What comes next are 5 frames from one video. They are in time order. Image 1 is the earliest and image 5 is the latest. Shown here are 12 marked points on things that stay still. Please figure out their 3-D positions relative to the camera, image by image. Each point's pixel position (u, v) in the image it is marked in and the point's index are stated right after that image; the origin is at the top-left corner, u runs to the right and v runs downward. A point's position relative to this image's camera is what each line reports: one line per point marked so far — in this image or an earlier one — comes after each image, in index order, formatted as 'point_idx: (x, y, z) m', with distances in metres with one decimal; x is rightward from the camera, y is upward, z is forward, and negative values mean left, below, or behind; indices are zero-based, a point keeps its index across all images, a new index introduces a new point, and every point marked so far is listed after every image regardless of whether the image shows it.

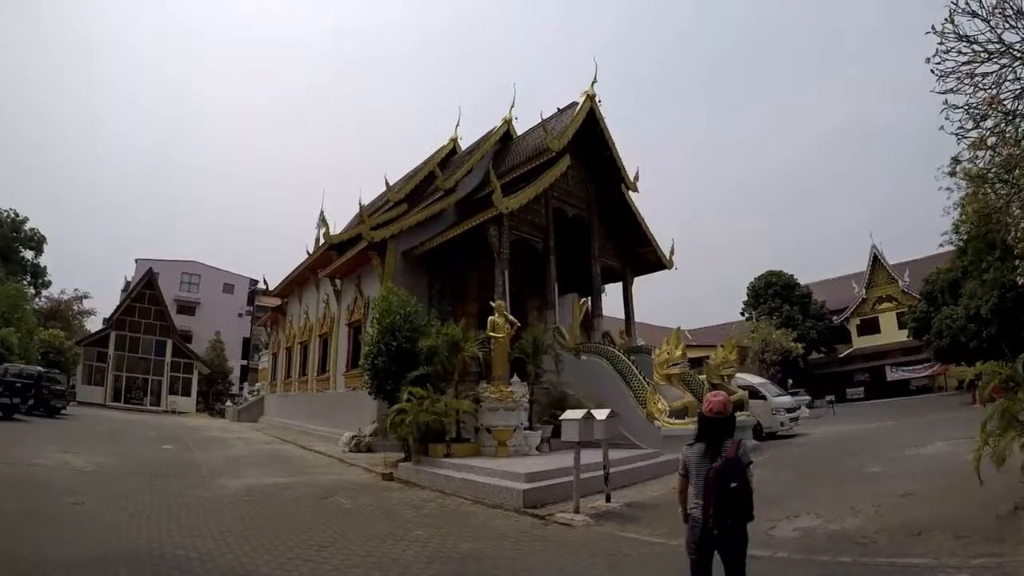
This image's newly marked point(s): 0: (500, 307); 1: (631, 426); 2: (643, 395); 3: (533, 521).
0: (-0.2, -0.2, +10.5) m
1: (+1.9, -2.1, +10.0) m
2: (+2.1, -1.7, +10.0) m
3: (+0.1, -2.0, +5.5) m
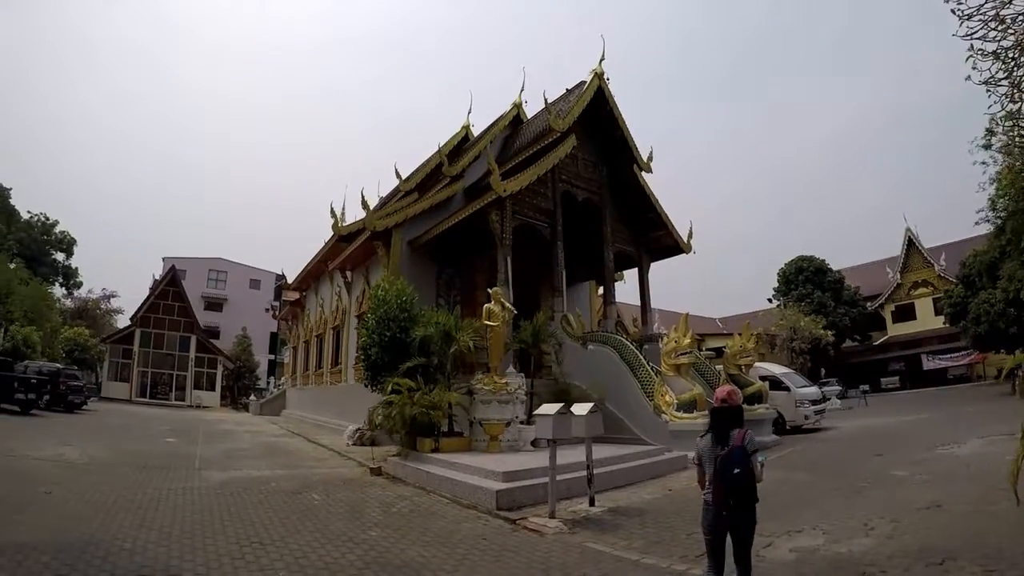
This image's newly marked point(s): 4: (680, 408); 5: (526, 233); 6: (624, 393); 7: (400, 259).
0: (-0.3, -0.1, +9.9) m
1: (+1.8, -1.9, +9.4) m
2: (+2.1, -1.5, +9.3) m
3: (-0.1, -1.9, +5.0) m
4: (+2.3, -1.6, +8.8) m
5: (+0.3, +1.3, +13.8) m
6: (+1.7, -1.6, +9.7) m
7: (-2.8, +0.7, +15.7) m
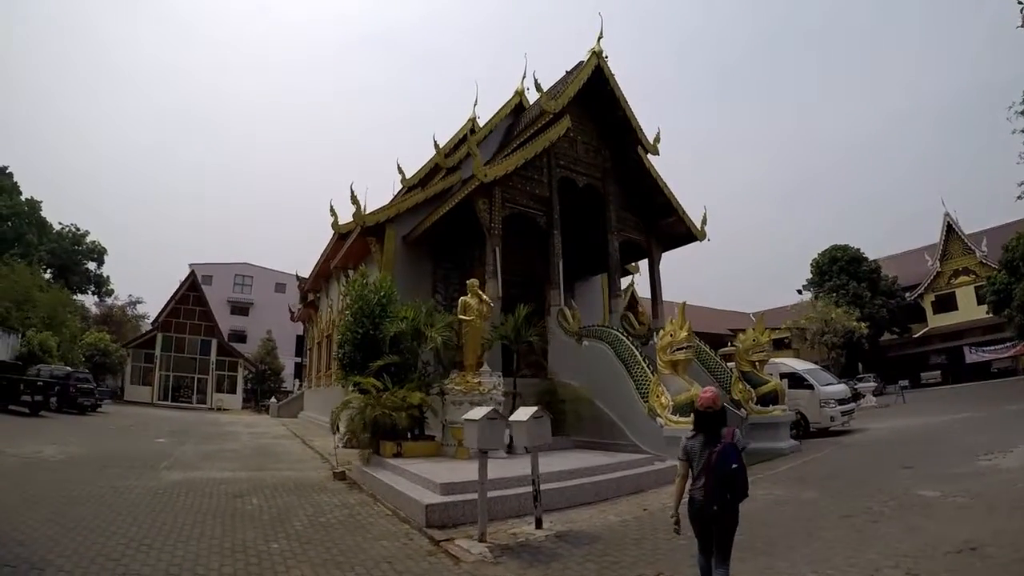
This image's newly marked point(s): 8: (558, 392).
0: (-0.6, 0.0, +9.0) m
1: (+1.6, -1.8, +8.4) m
2: (+1.8, -1.3, +8.3) m
3: (-0.6, -1.8, +4.0) m
4: (+1.9, -1.5, +7.7) m
5: (+0.2, +1.4, +12.9) m
6: (+1.5, -1.4, +8.6) m
7: (-2.8, +0.8, +14.9) m
8: (+0.7, -1.5, +9.3) m
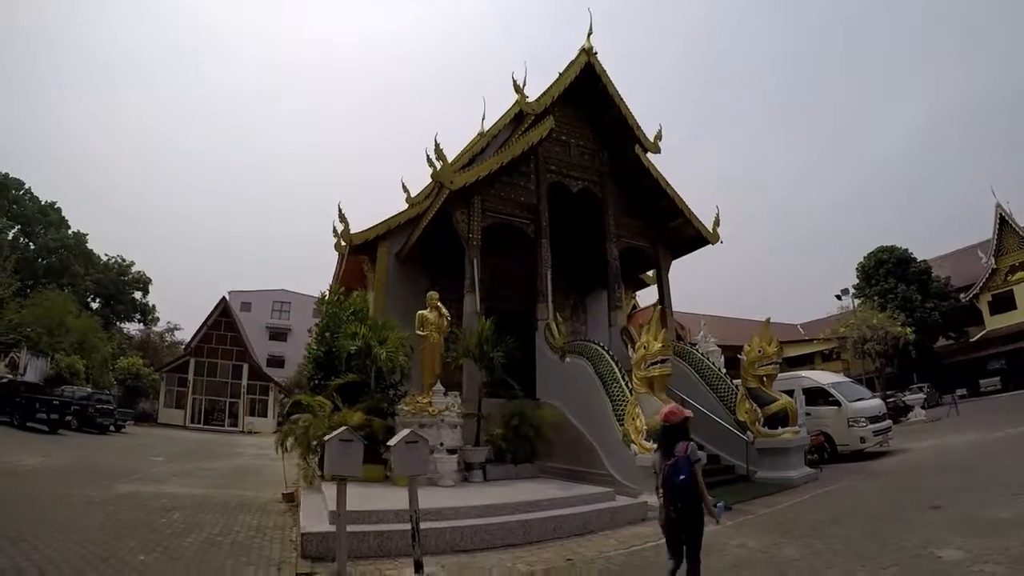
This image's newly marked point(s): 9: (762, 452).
0: (-1.0, -0.2, +8.1) m
1: (+1.1, -1.9, +7.3) m
2: (+1.3, -1.4, +7.2) m
3: (-1.3, -1.9, +3.1) m
4: (+1.4, -1.6, +6.6) m
5: (-0.1, +1.1, +12.0) m
6: (+1.0, -1.6, +7.6) m
7: (-2.9, +0.3, +14.1) m
8: (+0.3, -1.7, +8.3) m
9: (+3.2, -2.1, +8.1) m
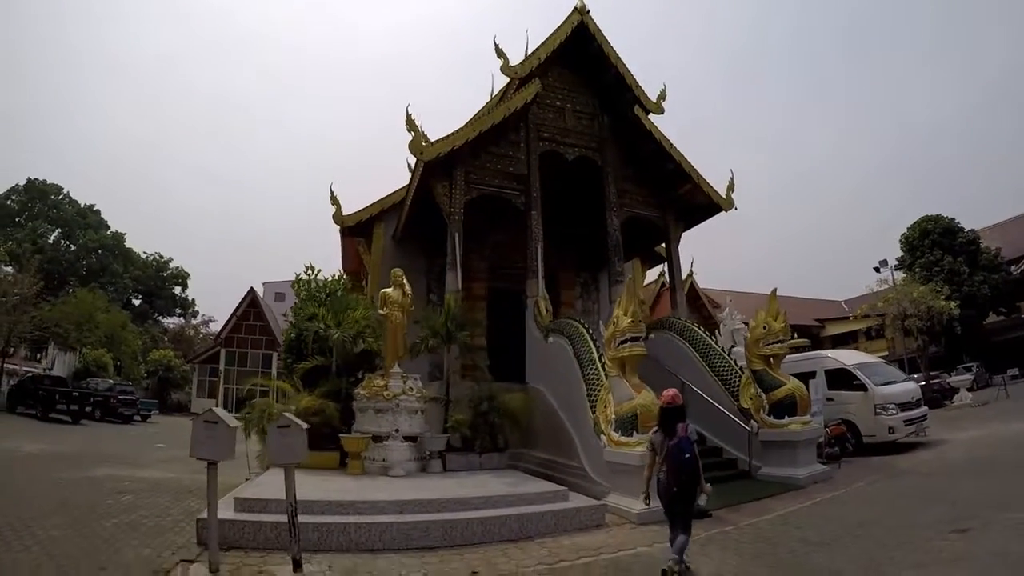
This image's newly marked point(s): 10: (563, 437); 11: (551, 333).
0: (-1.4, +0.1, +7.3) m
1: (+0.7, -1.6, +6.4) m
2: (+0.9, -1.1, +6.3) m
3: (-1.9, -1.7, +2.4) m
4: (+1.0, -1.3, +5.7) m
5: (-0.3, +1.5, +11.1) m
6: (+0.6, -1.3, +6.7) m
7: (-2.9, +0.7, +13.4) m
8: (-0.1, -1.4, +7.4) m
9: (+2.9, -1.8, +7.1) m
10: (+0.5, -1.7, +6.8) m
11: (+0.4, -0.6, +7.7) m
